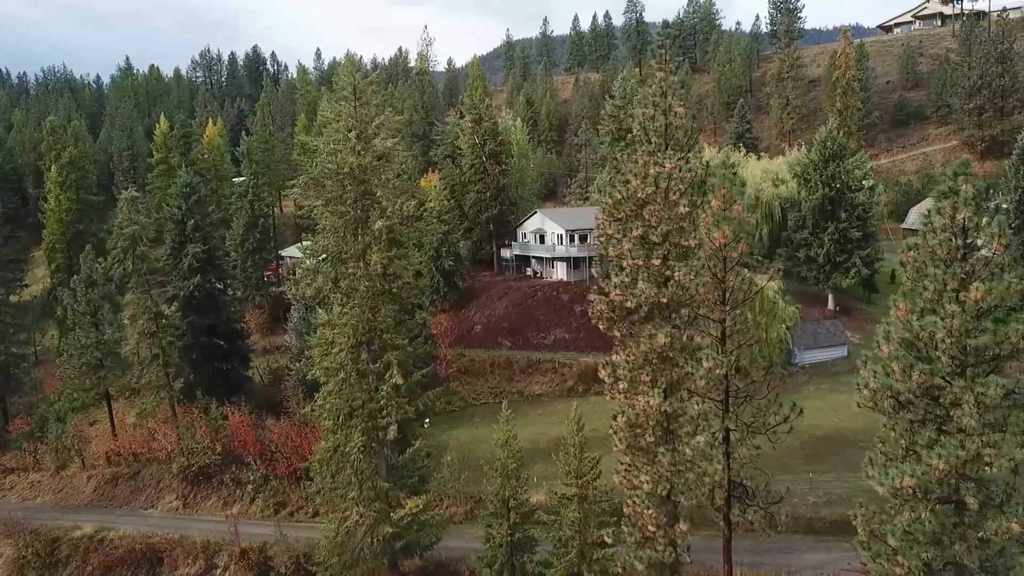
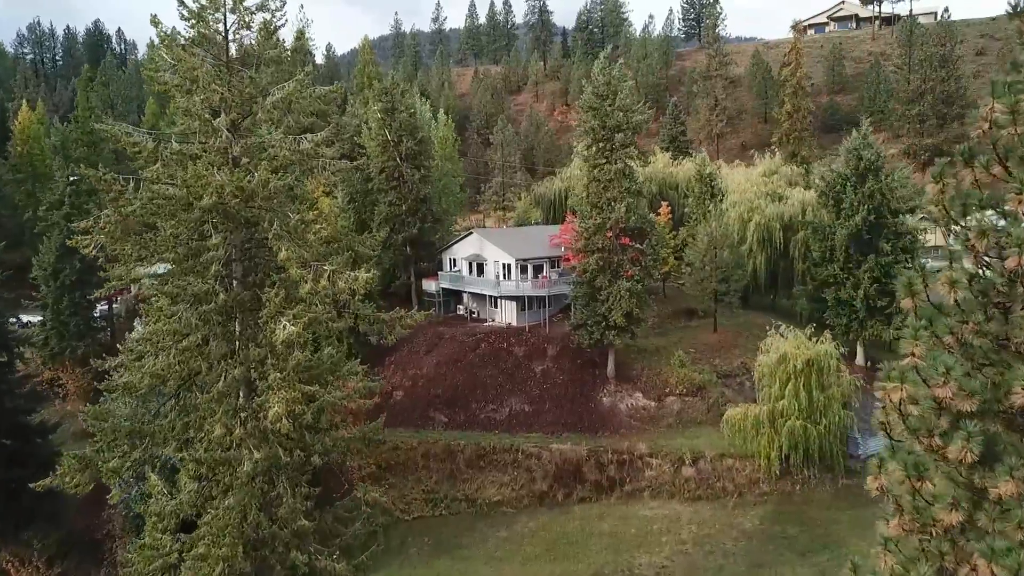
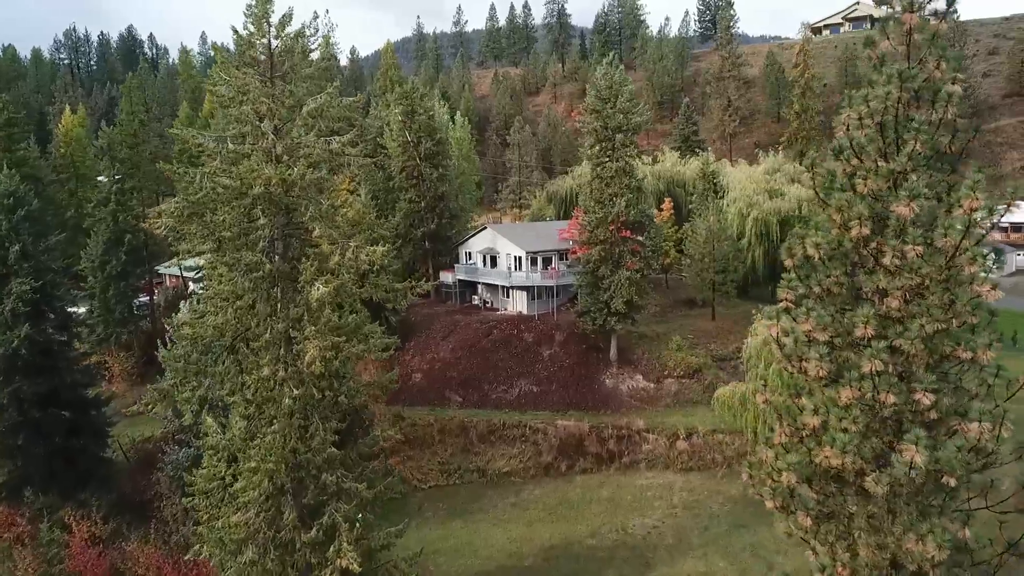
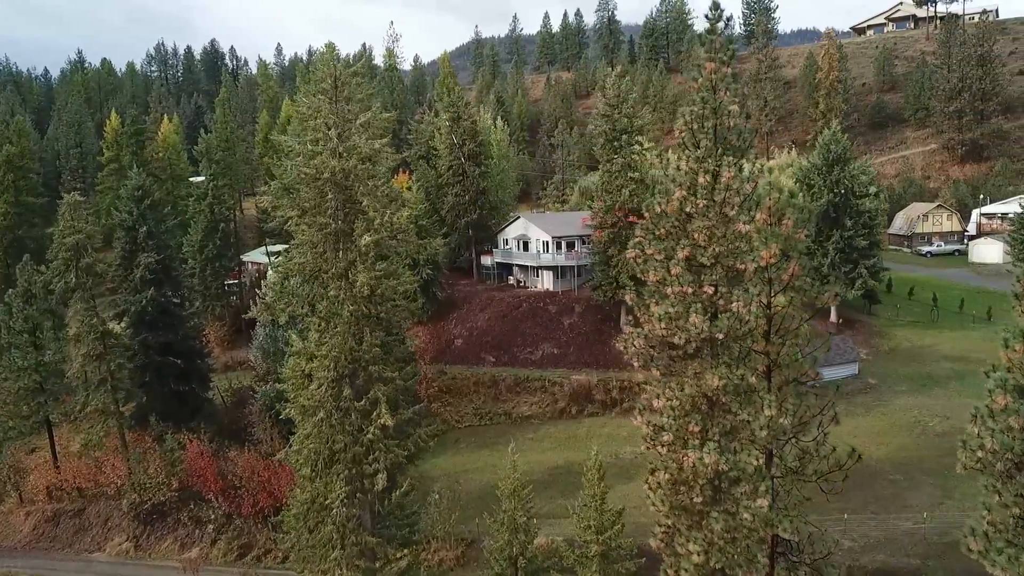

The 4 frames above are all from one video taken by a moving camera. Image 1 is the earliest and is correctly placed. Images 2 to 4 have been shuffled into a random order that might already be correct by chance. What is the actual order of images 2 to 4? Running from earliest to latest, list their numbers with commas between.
4, 3, 2
